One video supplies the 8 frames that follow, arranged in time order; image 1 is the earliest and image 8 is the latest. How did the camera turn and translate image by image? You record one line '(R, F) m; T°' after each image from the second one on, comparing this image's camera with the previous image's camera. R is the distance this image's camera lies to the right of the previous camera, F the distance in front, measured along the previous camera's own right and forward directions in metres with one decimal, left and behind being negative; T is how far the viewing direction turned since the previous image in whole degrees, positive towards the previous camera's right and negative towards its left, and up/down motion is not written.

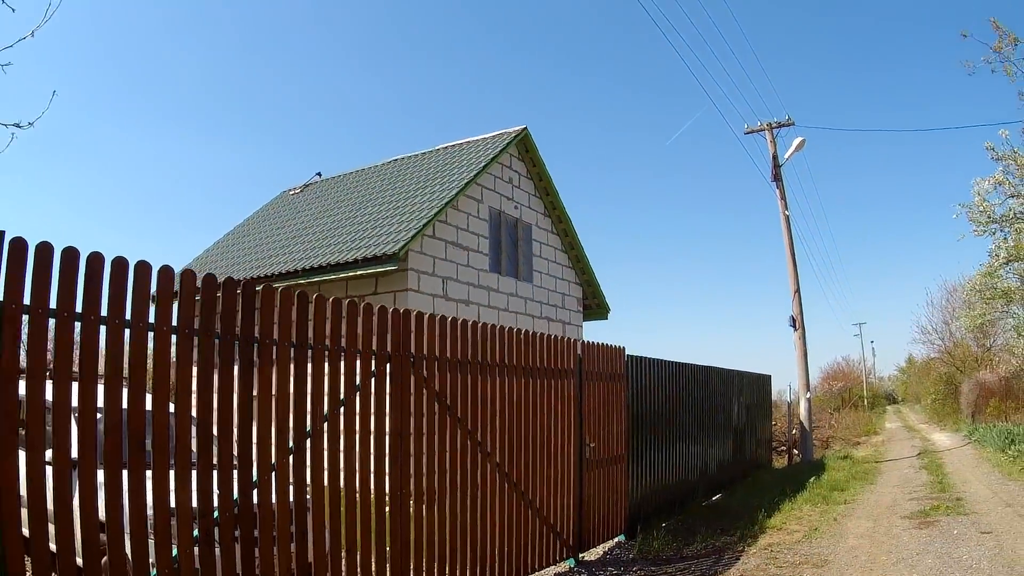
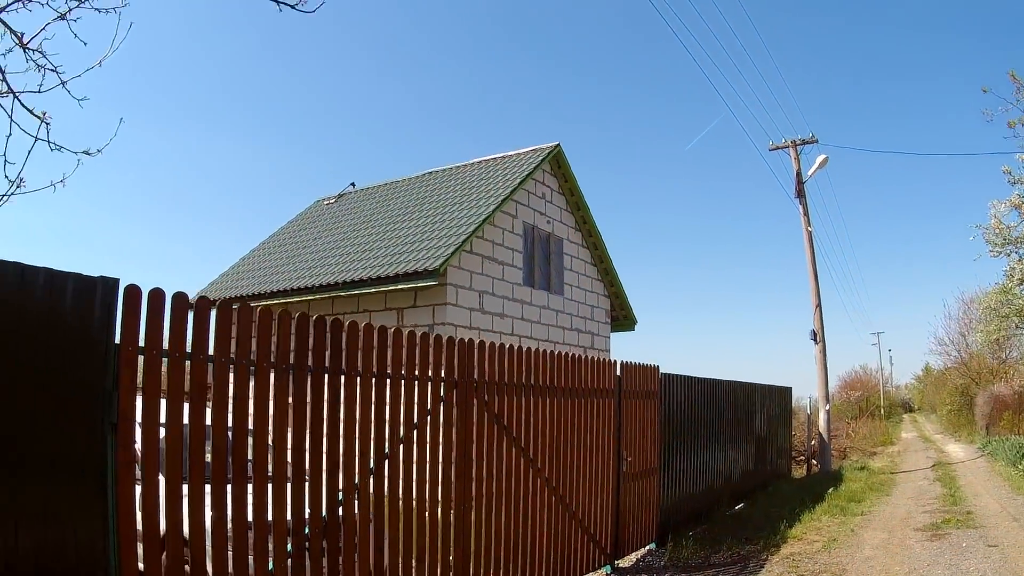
(-0.2, -0.4) m; -1°
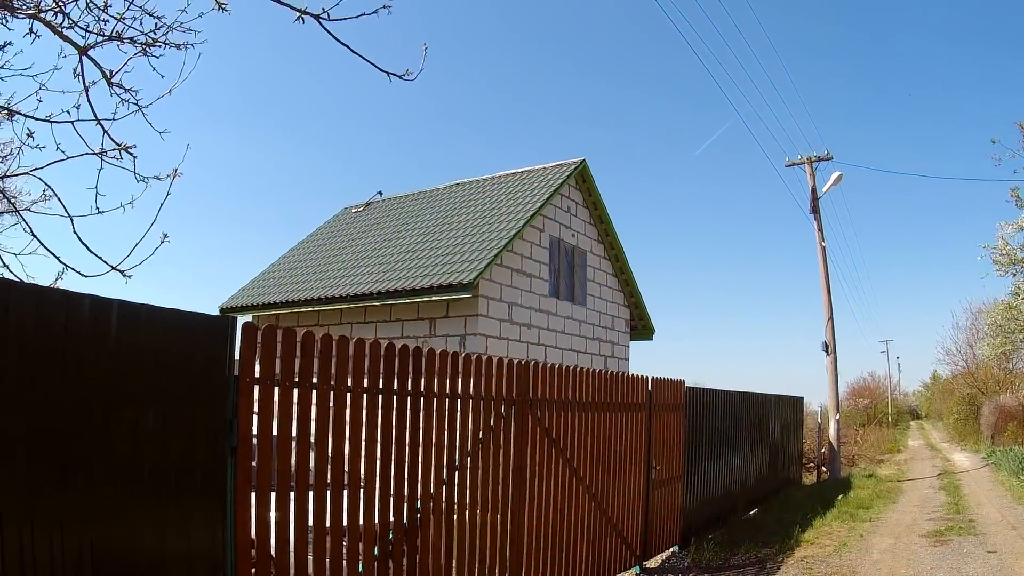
(-0.3, -0.5) m; -1°
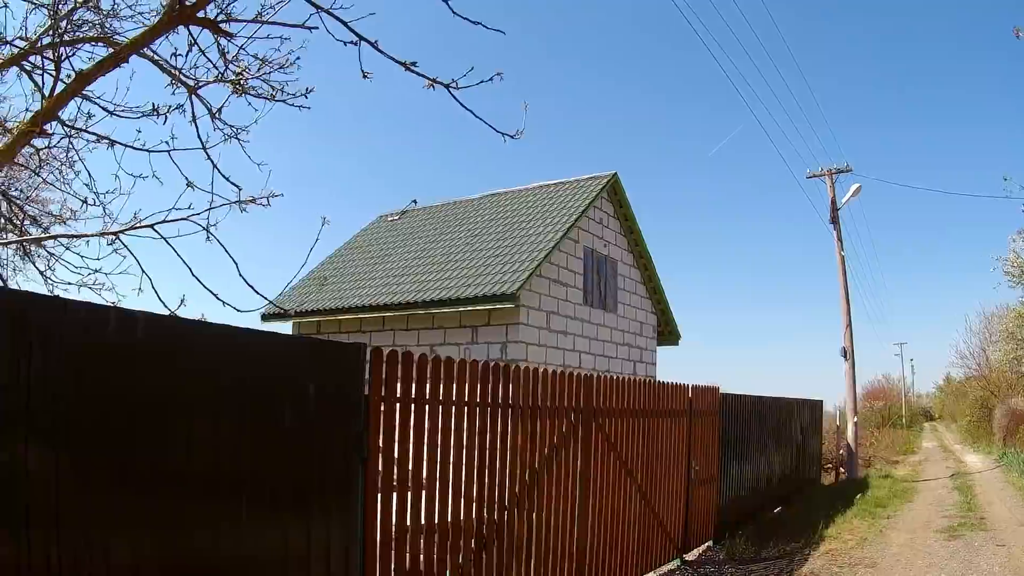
(-0.4, -0.6) m; -1°
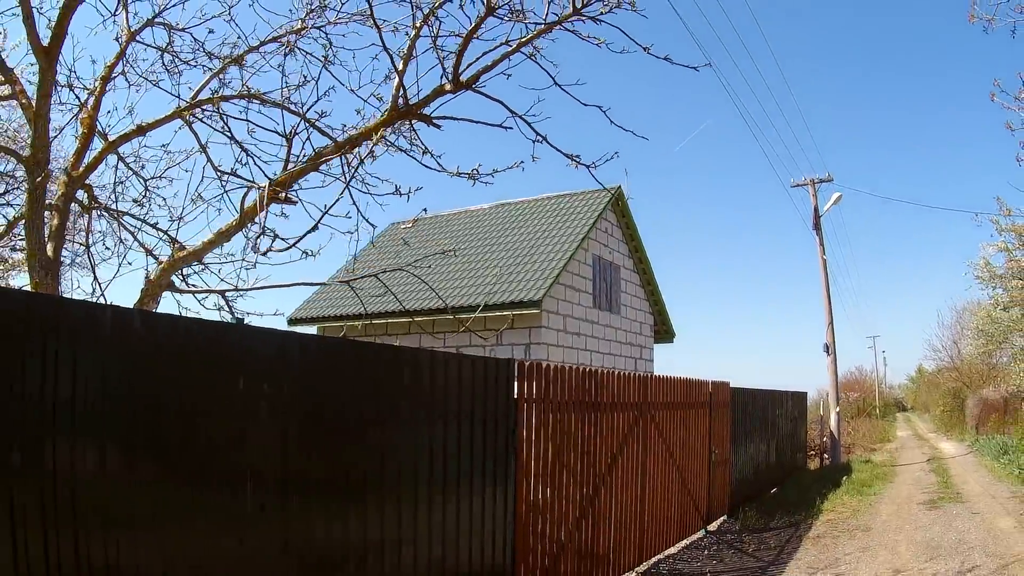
(-0.7, -0.9) m; +2°
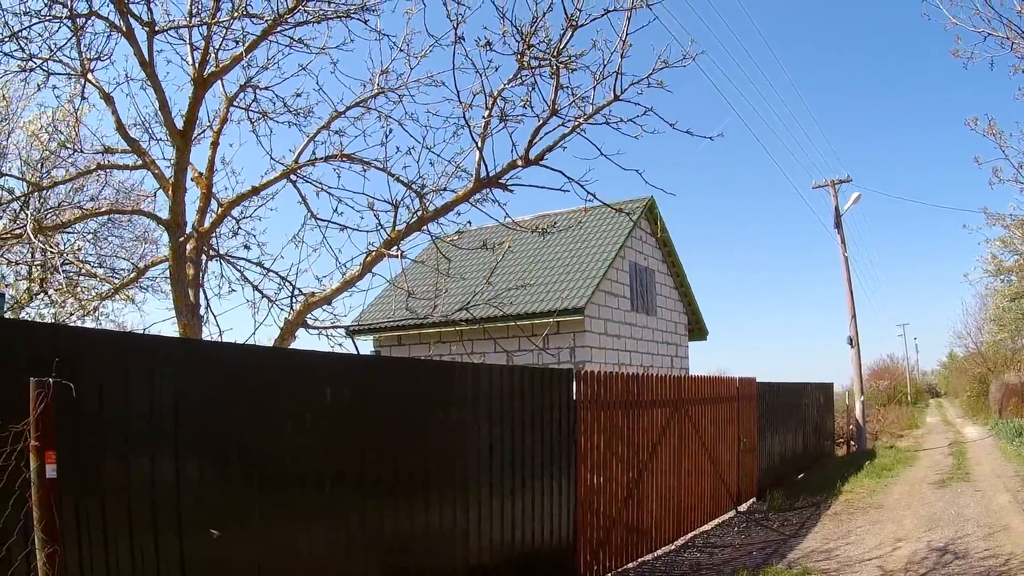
(-0.2, -1.0) m; -2°
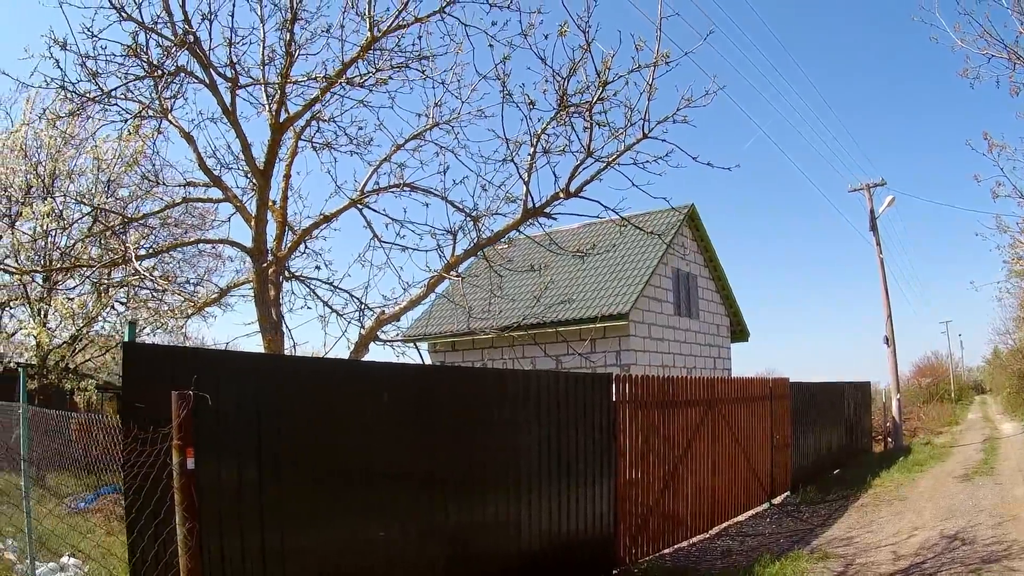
(-0.1, -0.8) m; -3°
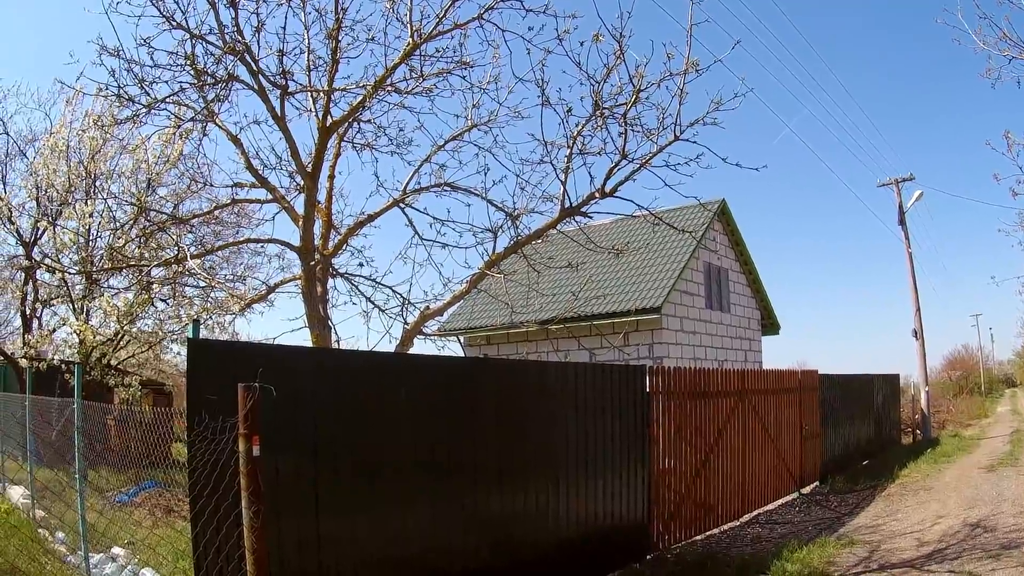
(-0.2, -0.4) m; -2°
